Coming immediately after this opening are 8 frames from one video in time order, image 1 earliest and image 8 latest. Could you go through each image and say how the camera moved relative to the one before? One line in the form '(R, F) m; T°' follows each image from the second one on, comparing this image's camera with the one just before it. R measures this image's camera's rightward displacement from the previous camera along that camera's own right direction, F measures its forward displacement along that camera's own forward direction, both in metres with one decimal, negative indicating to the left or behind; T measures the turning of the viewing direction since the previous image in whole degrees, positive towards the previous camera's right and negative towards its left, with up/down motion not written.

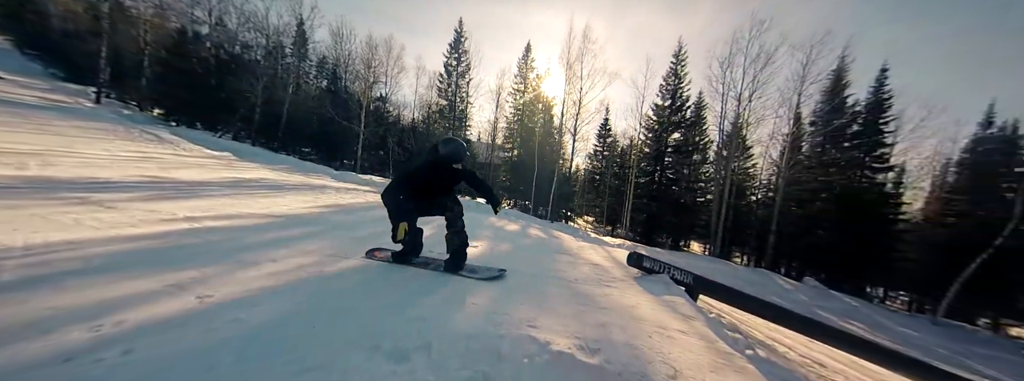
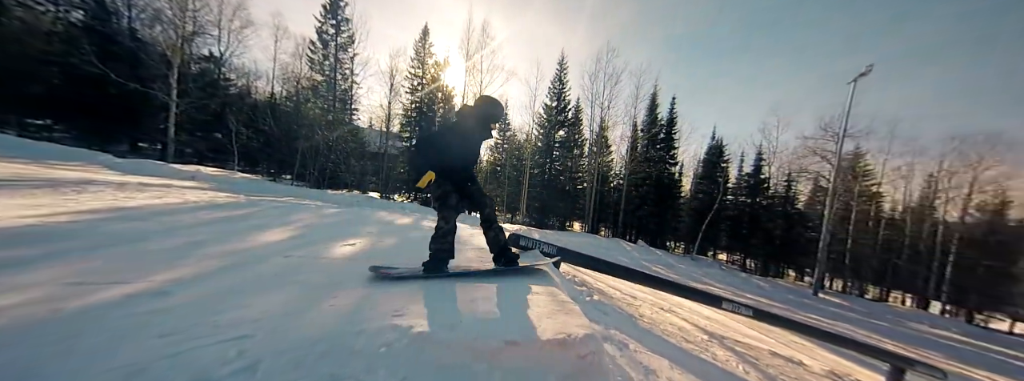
(+0.1, -0.3) m; +18°
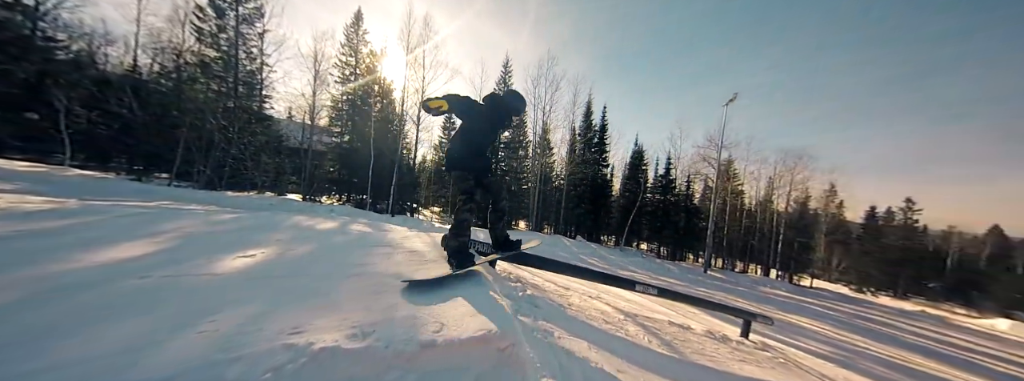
(+0.1, 0.0) m; +10°
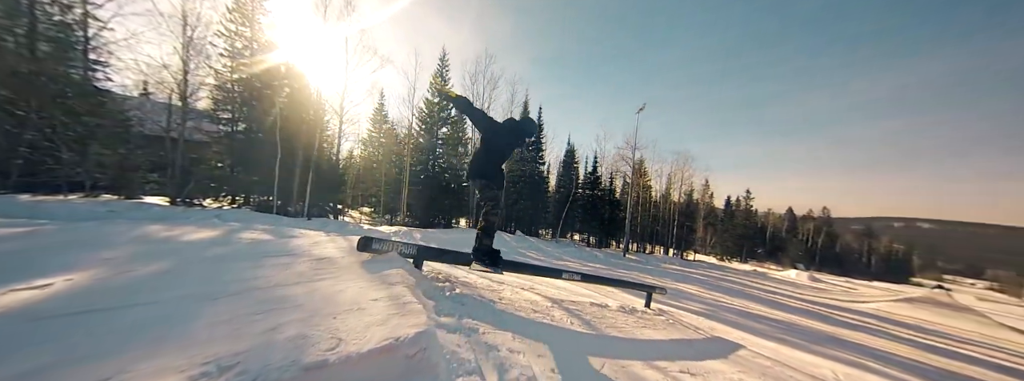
(+0.2, +0.1) m; +11°
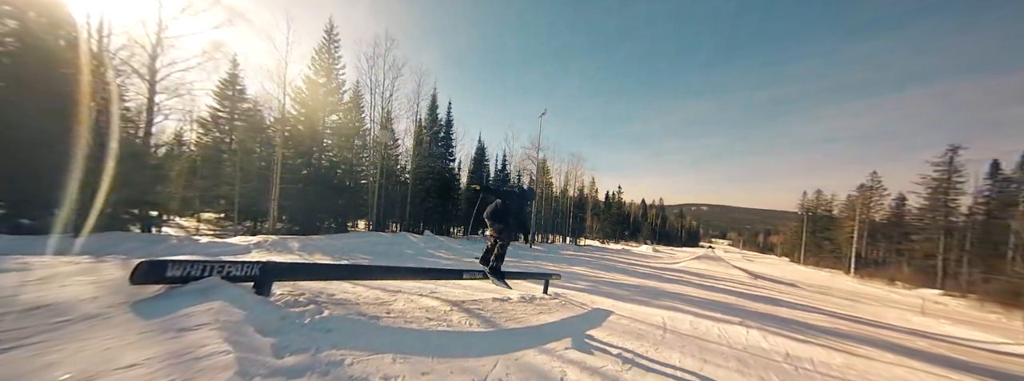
(+0.3, +0.3) m; +17°
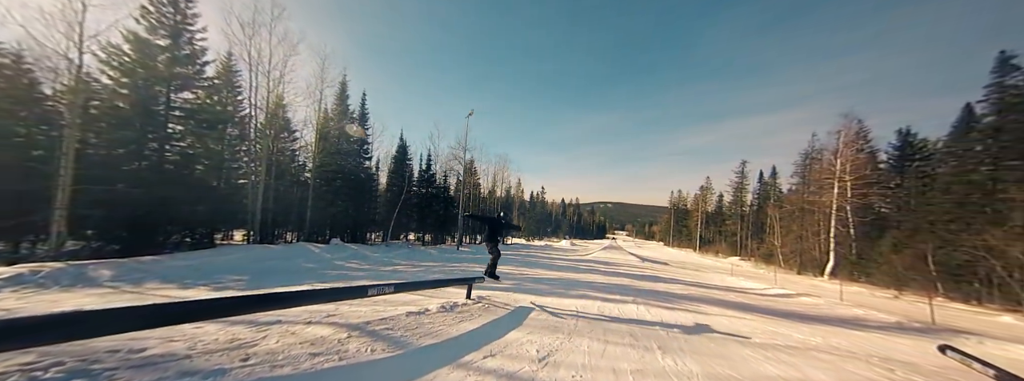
(+0.3, +0.7) m; +14°
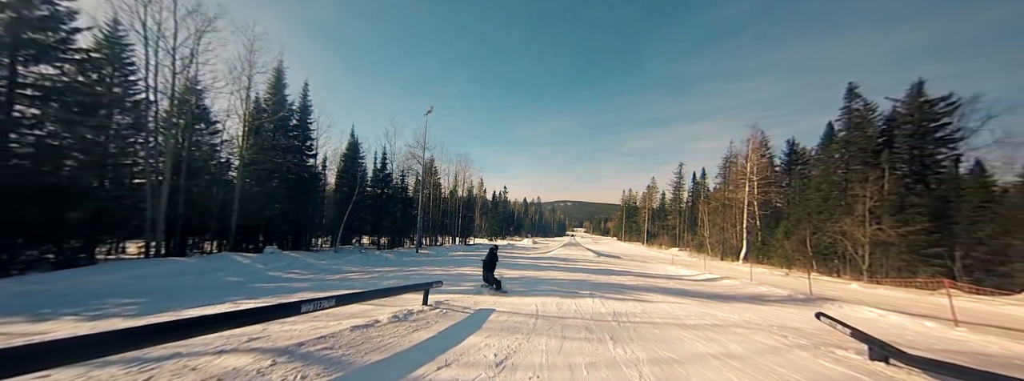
(+0.1, +0.6) m; +7°
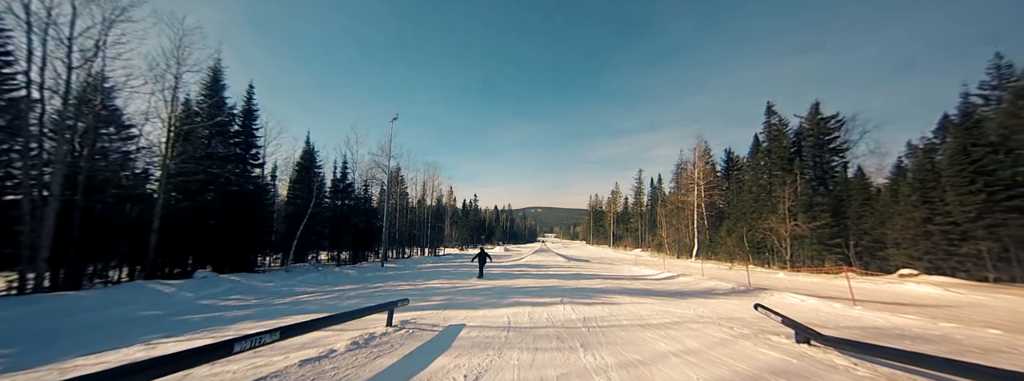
(0.0, +0.6) m; +6°
